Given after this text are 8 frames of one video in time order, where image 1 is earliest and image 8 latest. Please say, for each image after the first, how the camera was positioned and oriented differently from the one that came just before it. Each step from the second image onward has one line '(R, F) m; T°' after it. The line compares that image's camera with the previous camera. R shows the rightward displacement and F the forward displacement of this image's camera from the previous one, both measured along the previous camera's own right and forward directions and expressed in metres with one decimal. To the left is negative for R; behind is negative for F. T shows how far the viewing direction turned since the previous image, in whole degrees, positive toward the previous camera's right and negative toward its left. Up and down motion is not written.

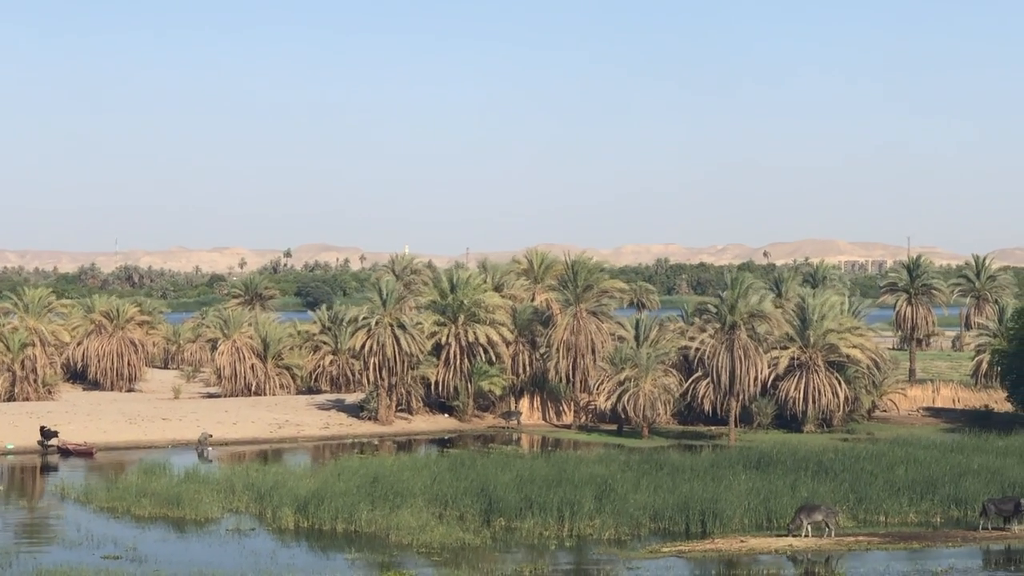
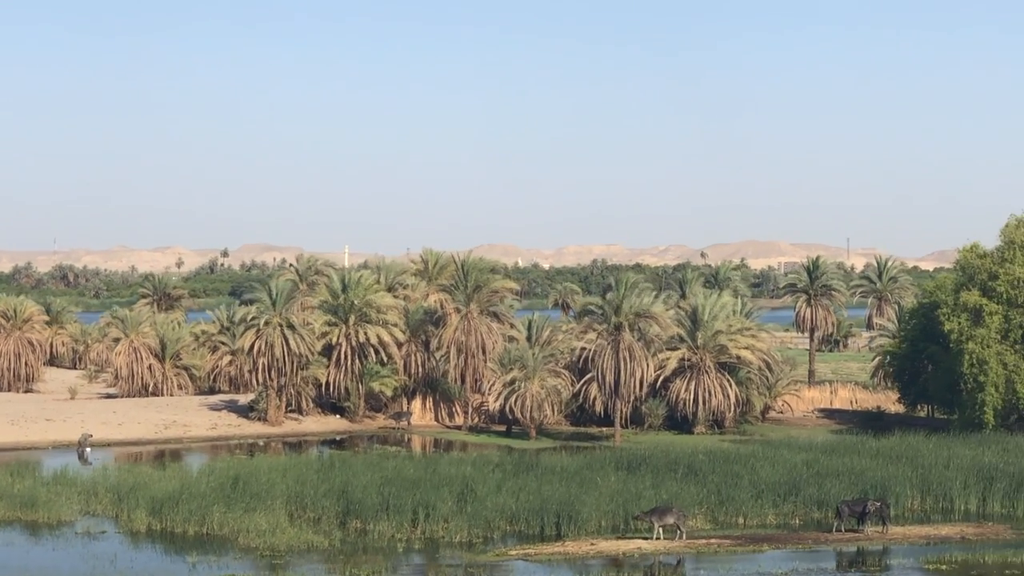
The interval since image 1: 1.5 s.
(+1.2, +0.2) m; +1°
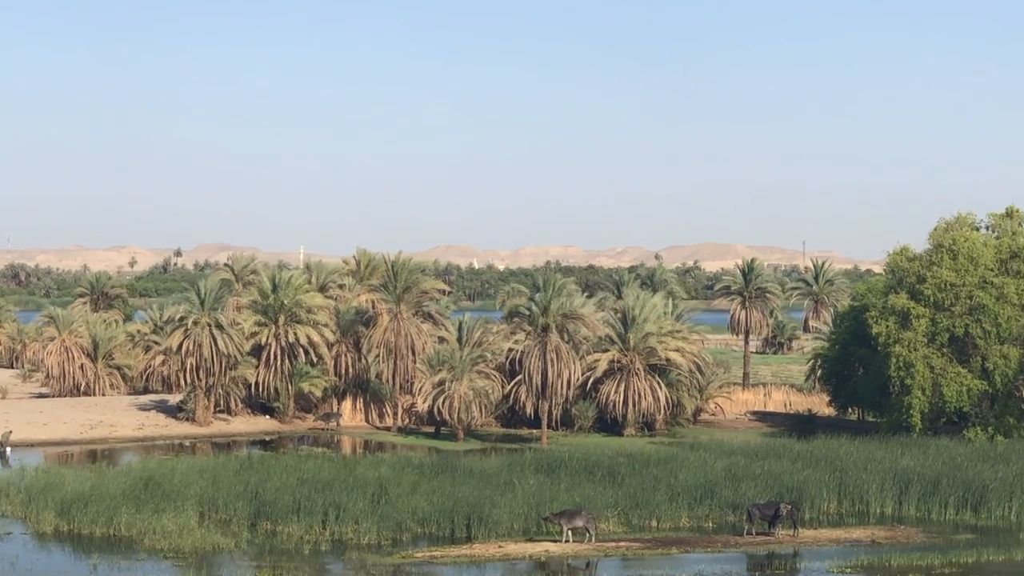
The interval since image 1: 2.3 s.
(+0.6, +0.2) m; +1°
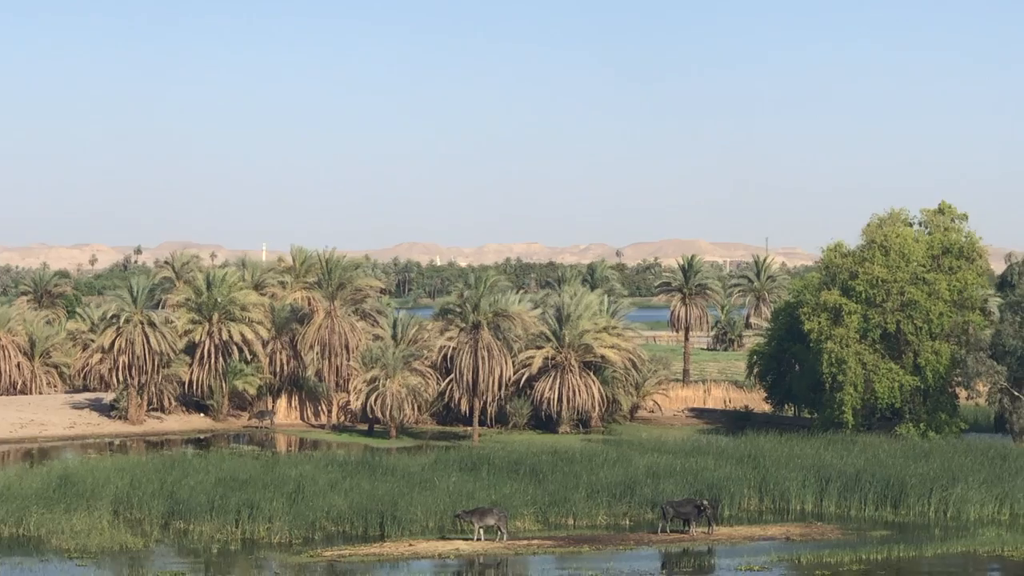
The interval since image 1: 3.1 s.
(+0.7, +0.2) m; +1°
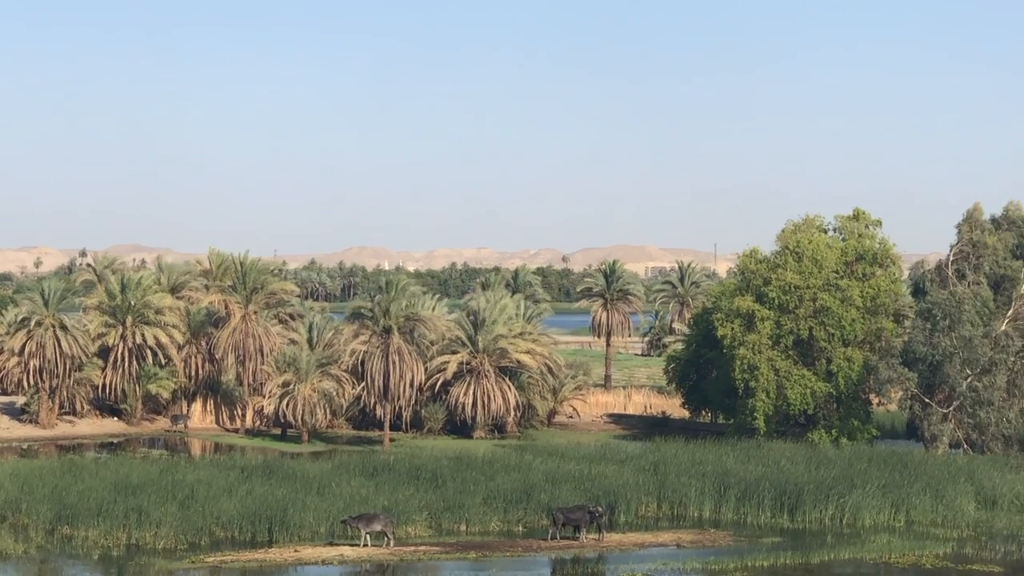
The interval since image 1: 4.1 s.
(+0.8, +0.2) m; +1°
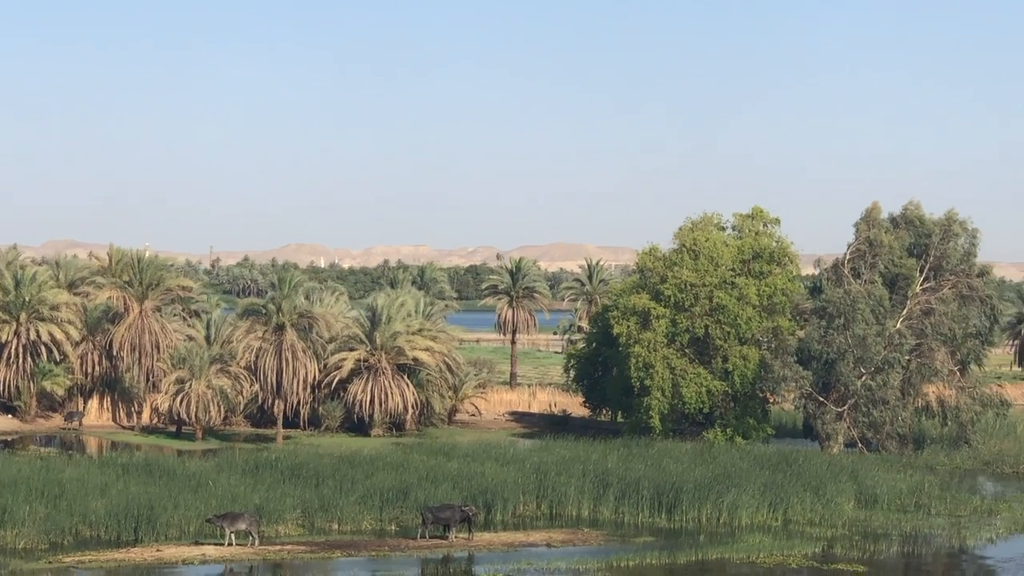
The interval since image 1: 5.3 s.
(+0.9, +0.3) m; +2°
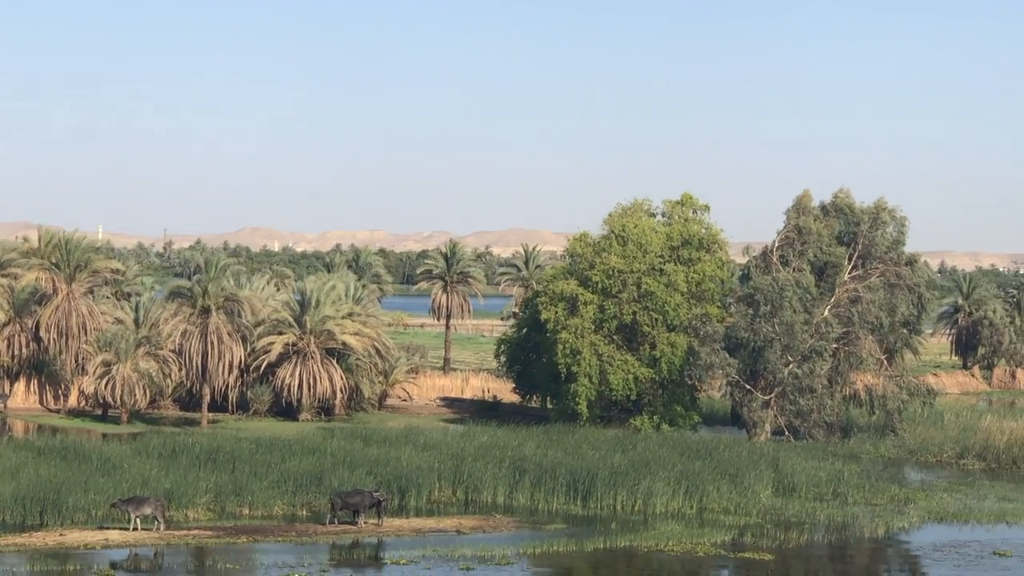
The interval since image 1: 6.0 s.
(+0.6, +0.2) m; +1°
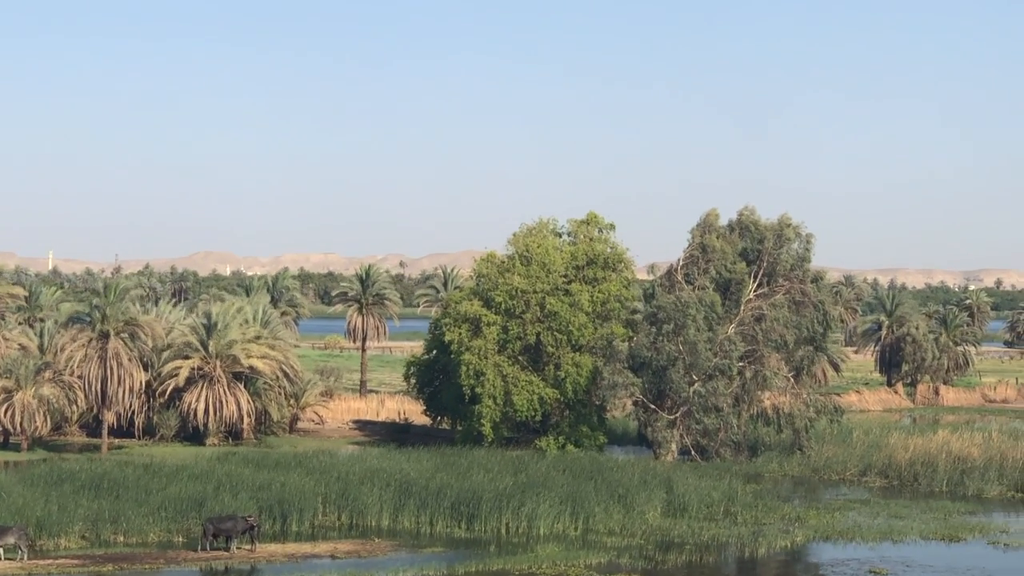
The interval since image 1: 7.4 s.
(+1.1, +0.4) m; +1°
